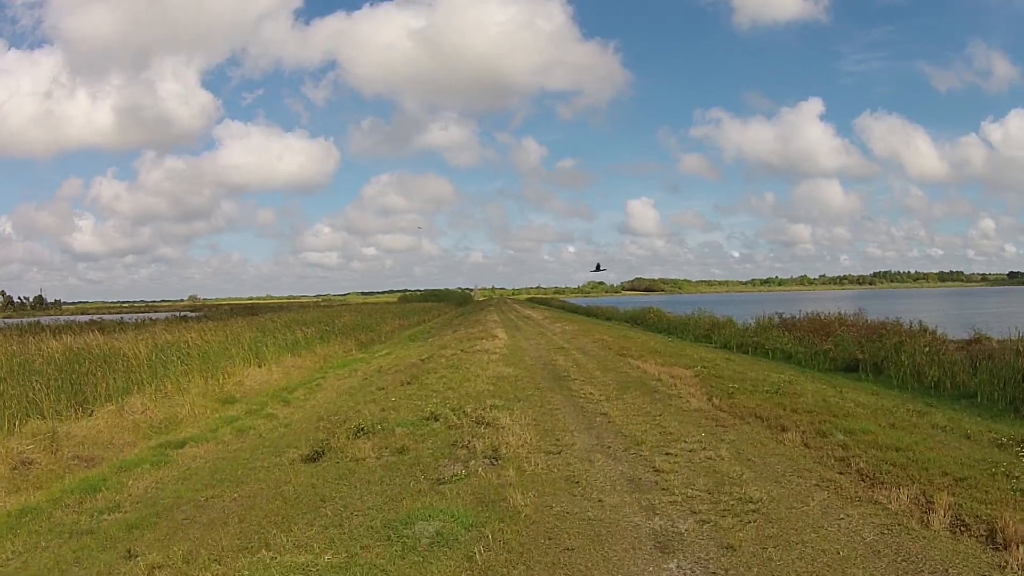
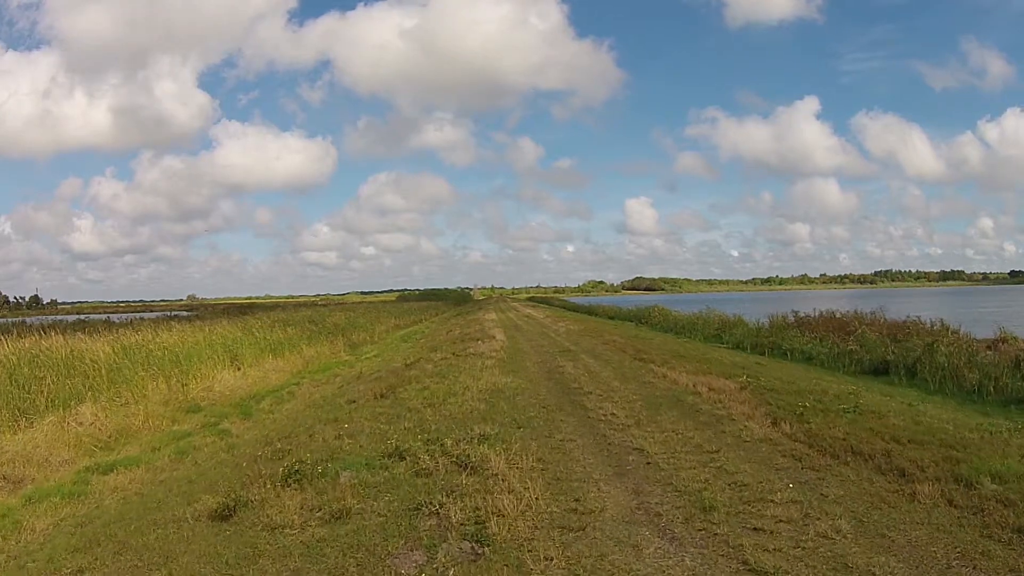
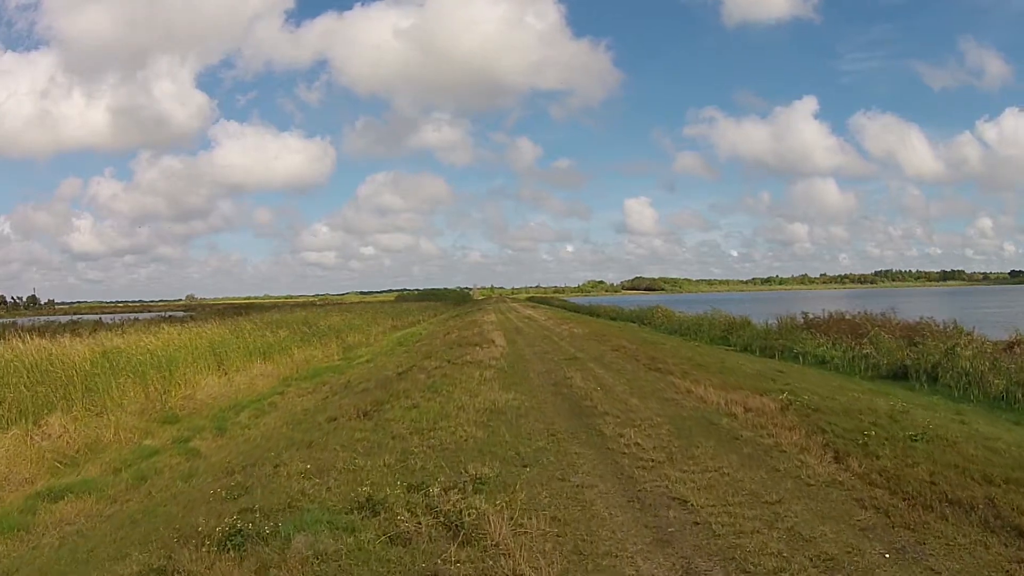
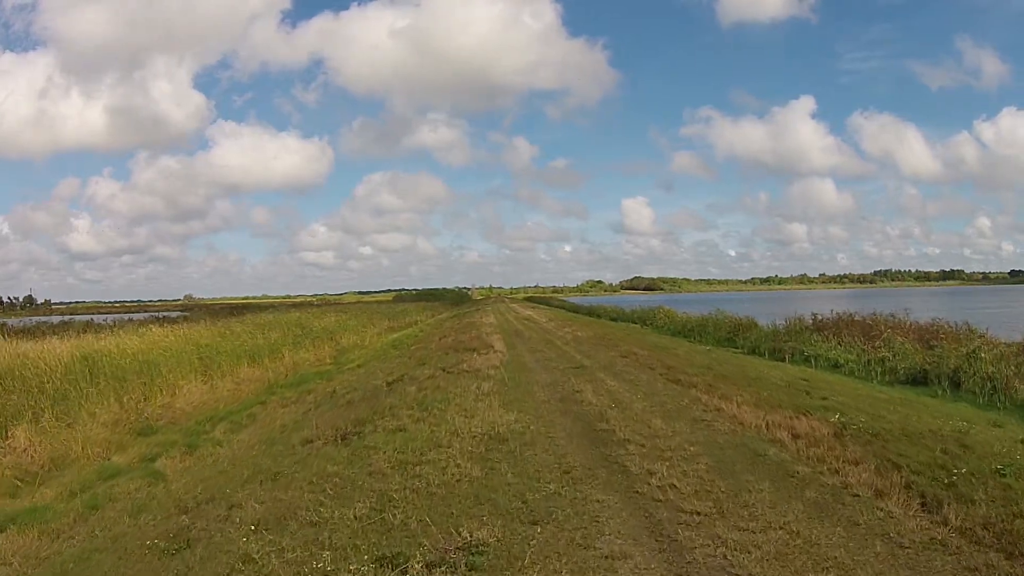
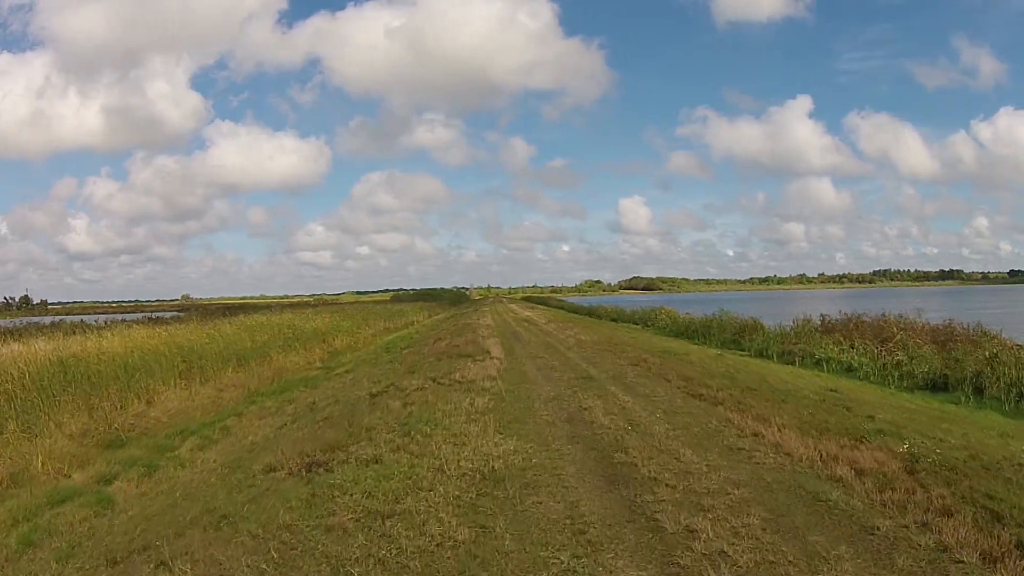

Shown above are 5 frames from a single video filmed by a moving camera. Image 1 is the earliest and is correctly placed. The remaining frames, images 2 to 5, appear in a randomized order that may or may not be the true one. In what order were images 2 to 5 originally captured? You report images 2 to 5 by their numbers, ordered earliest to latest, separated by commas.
2, 3, 4, 5
